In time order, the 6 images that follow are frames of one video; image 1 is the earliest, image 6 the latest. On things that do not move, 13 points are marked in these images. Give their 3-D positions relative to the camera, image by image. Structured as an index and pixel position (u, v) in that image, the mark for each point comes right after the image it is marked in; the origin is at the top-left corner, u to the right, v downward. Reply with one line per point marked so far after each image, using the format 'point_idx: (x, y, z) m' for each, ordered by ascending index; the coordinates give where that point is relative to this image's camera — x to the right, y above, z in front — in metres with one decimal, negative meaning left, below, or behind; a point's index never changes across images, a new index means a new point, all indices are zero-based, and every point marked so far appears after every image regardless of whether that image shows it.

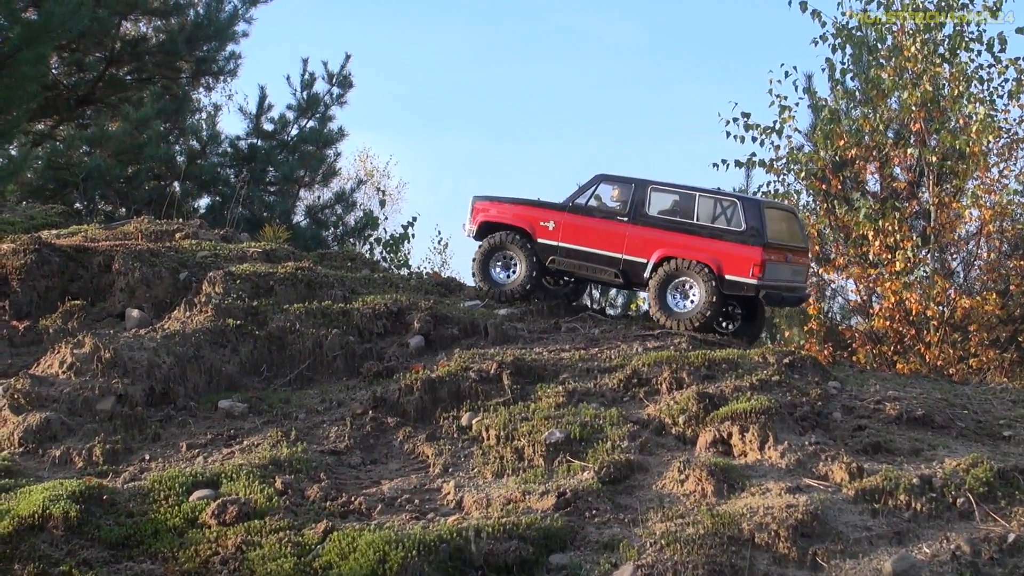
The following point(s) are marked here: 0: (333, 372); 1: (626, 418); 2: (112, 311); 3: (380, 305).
0: (-1.1, -0.5, +9.7) m
1: (+0.6, -0.7, +9.1) m
2: (-2.5, -0.1, +10.0) m
3: (-0.8, -0.1, +10.0) m
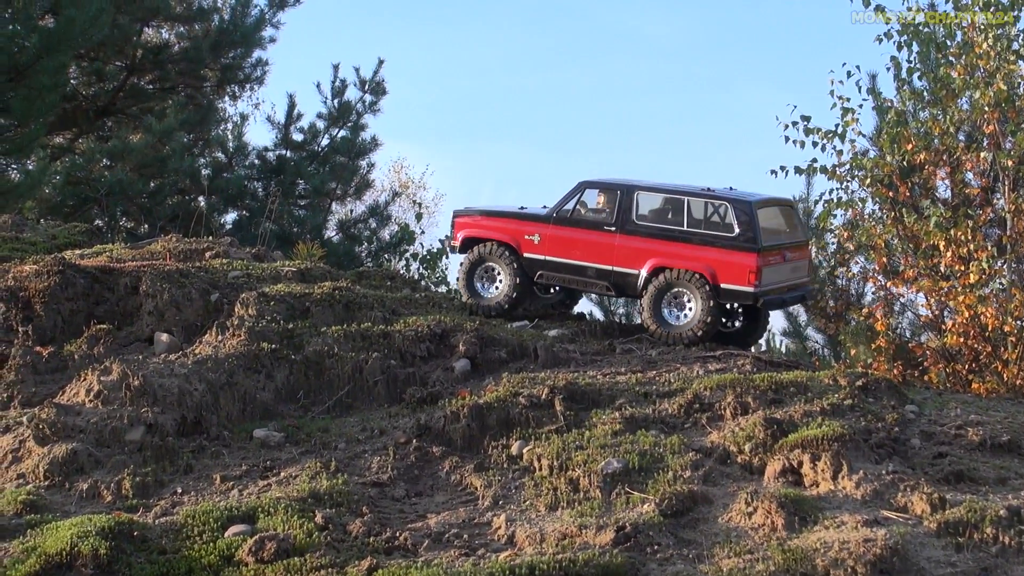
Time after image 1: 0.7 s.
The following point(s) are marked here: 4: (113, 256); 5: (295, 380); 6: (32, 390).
0: (-0.8, -0.6, +9.1) m
1: (+0.9, -0.8, +8.5) m
2: (-2.2, -0.3, +9.5) m
3: (-0.5, -0.2, +9.5) m
4: (-2.5, +0.2, +10.3) m
5: (-1.3, -0.5, +9.2) m
6: (-2.7, -0.6, +9.1) m
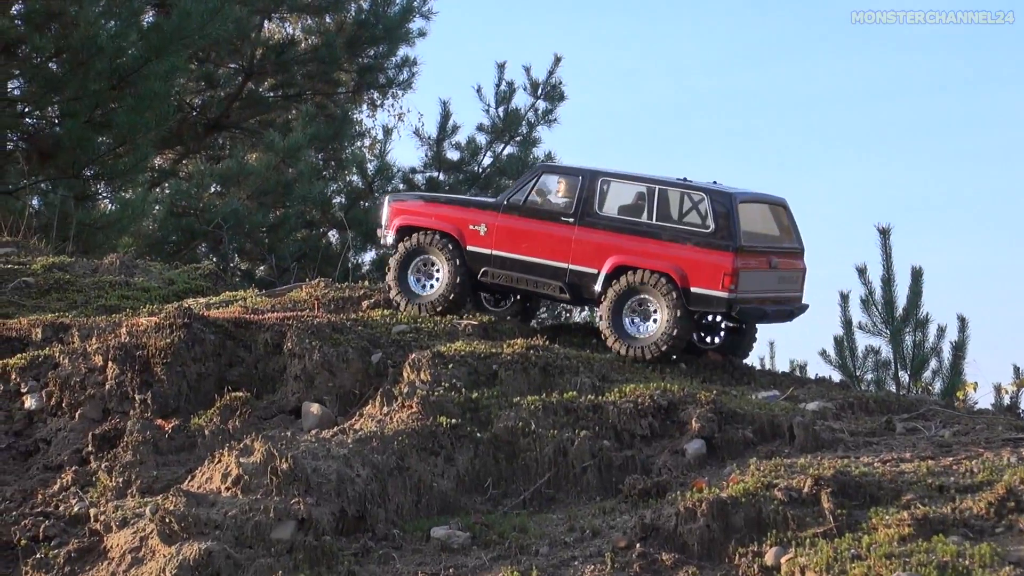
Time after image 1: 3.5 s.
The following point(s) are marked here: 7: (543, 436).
0: (+0.3, -0.9, +7.2) m
1: (+2.0, -1.1, +6.6) m
2: (-1.1, -0.6, +7.6) m
3: (+0.6, -0.5, +7.6) m
4: (-1.4, -0.1, +8.4) m
5: (-0.2, -0.8, +7.3) m
6: (-1.6, -0.8, +7.3) m
7: (+0.1, -0.7, +7.4) m
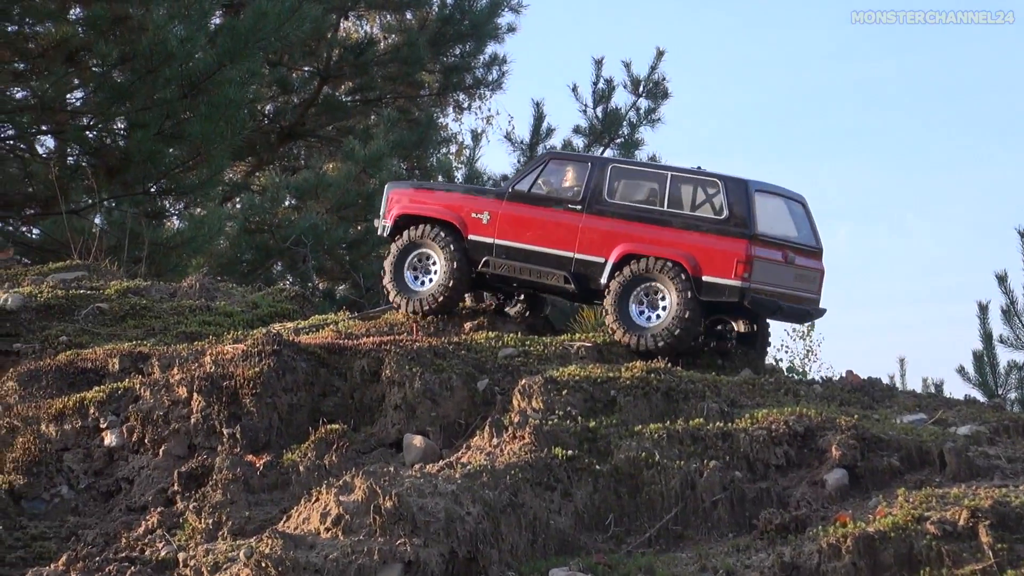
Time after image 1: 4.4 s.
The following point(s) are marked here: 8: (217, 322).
0: (+0.8, -1.0, +6.6) m
1: (+2.5, -1.2, +6.0) m
2: (-0.6, -0.7, +7.1) m
3: (+1.1, -0.6, +7.0) m
4: (-0.9, -0.2, +7.8) m
5: (+0.4, -0.9, +6.8) m
6: (-1.1, -1.0, +6.7) m
7: (+0.7, -0.8, +6.8) m
8: (-1.6, -0.2, +8.7) m
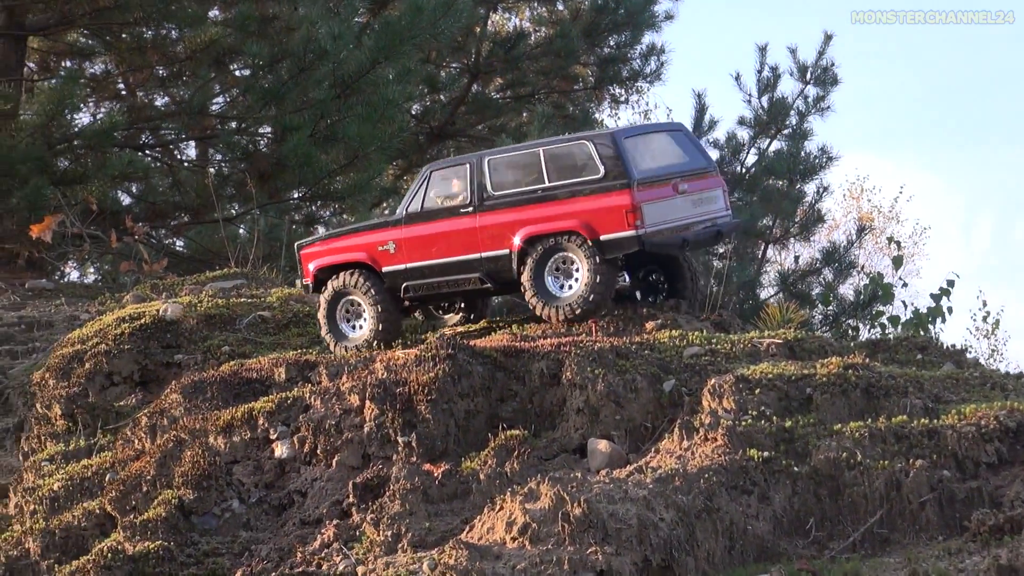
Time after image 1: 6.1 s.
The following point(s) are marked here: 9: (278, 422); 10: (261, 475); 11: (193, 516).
0: (+1.6, -0.9, +6.3) m
1: (+3.3, -1.1, +5.6) m
2: (+0.2, -0.7, +6.8) m
3: (+1.9, -0.5, +6.6) m
4: (0.0, -0.2, +7.6) m
5: (+1.1, -0.9, +6.4) m
6: (-0.3, -1.0, +6.4) m
7: (+1.4, -0.7, +6.5) m
8: (-0.8, -0.2, +8.5) m
9: (-1.0, -0.6, +7.2) m
10: (-1.1, -0.8, +7.0) m
11: (-1.4, -1.0, +6.8) m
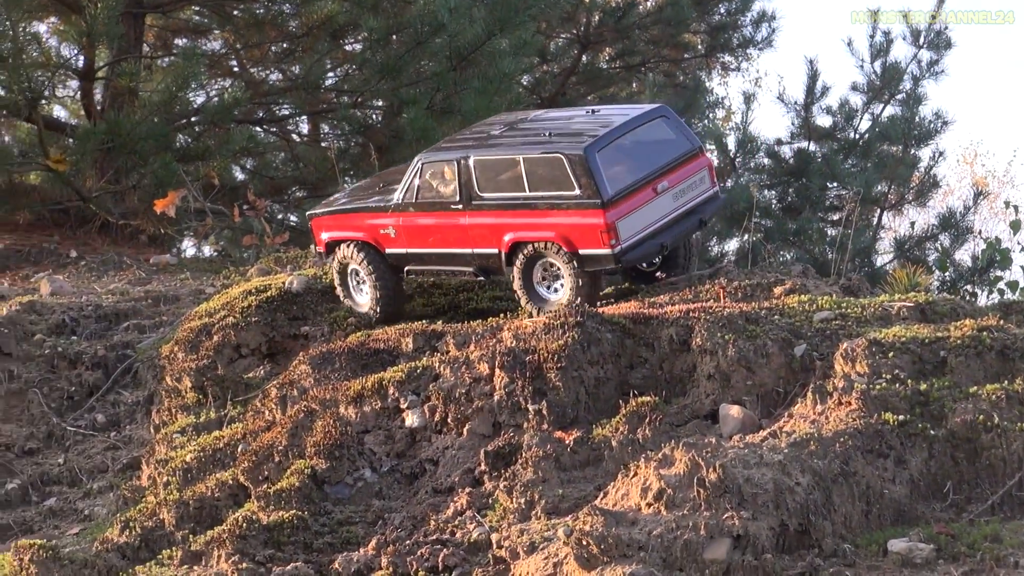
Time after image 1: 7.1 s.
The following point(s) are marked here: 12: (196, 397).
0: (+2.1, -0.8, +6.3) m
1: (+3.8, -0.9, +5.5) m
2: (+0.8, -0.5, +6.8) m
3: (+2.5, -0.4, +6.6) m
4: (+0.5, -0.1, +7.6) m
5: (+1.7, -0.7, +6.4) m
6: (+0.2, -0.8, +6.5) m
7: (+2.0, -0.6, +6.4) m
8: (-0.2, -0.1, +8.5) m
9: (-0.5, -0.5, +7.2) m
10: (-0.5, -0.7, +7.0) m
11: (-0.8, -0.8, +6.9) m
12: (-1.6, -0.6, +8.3) m
